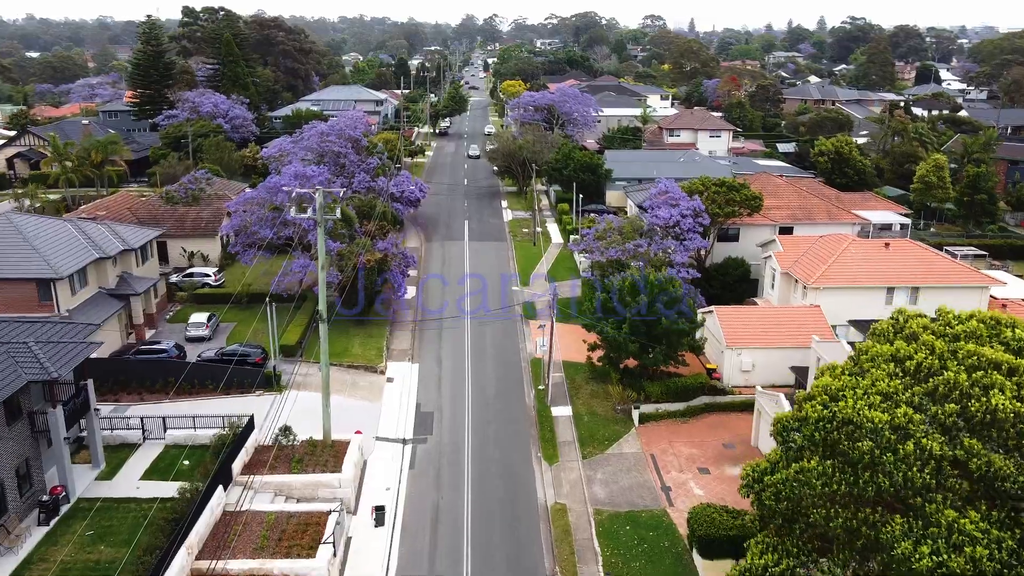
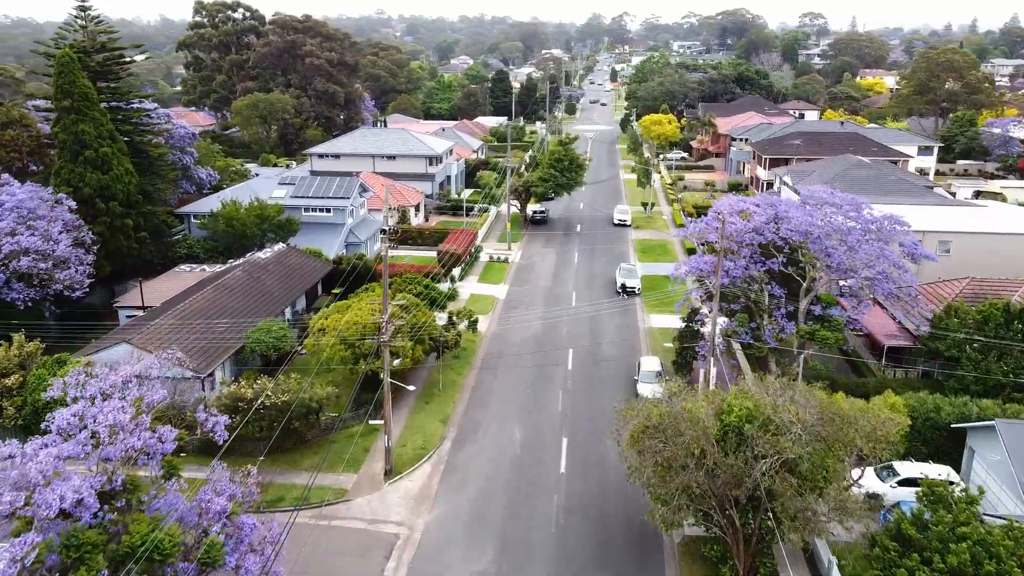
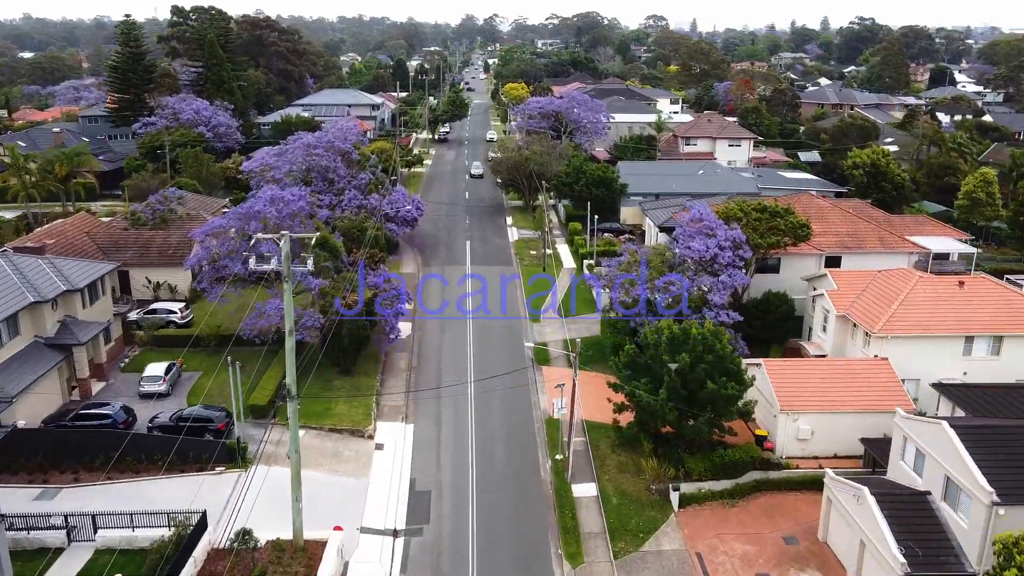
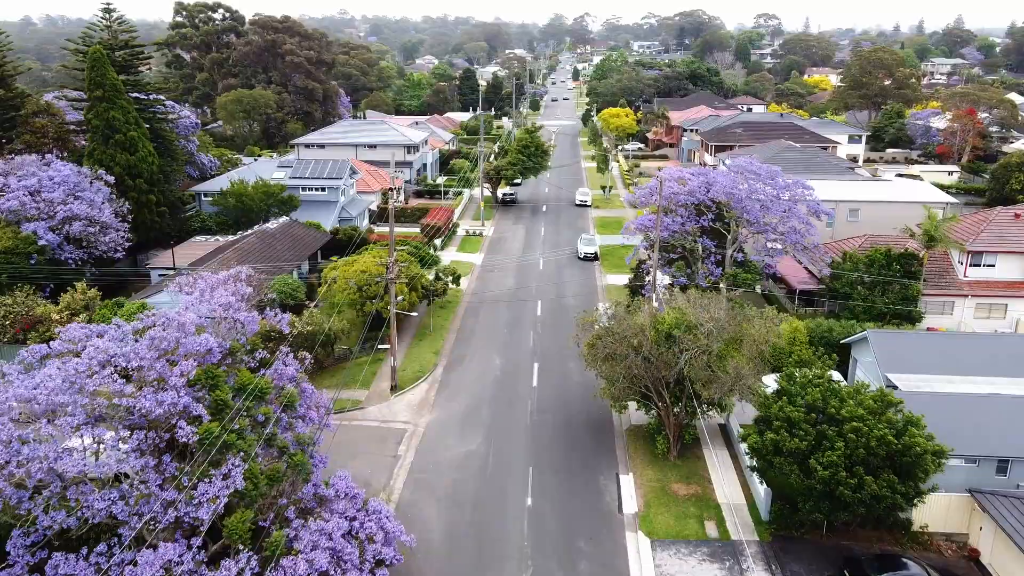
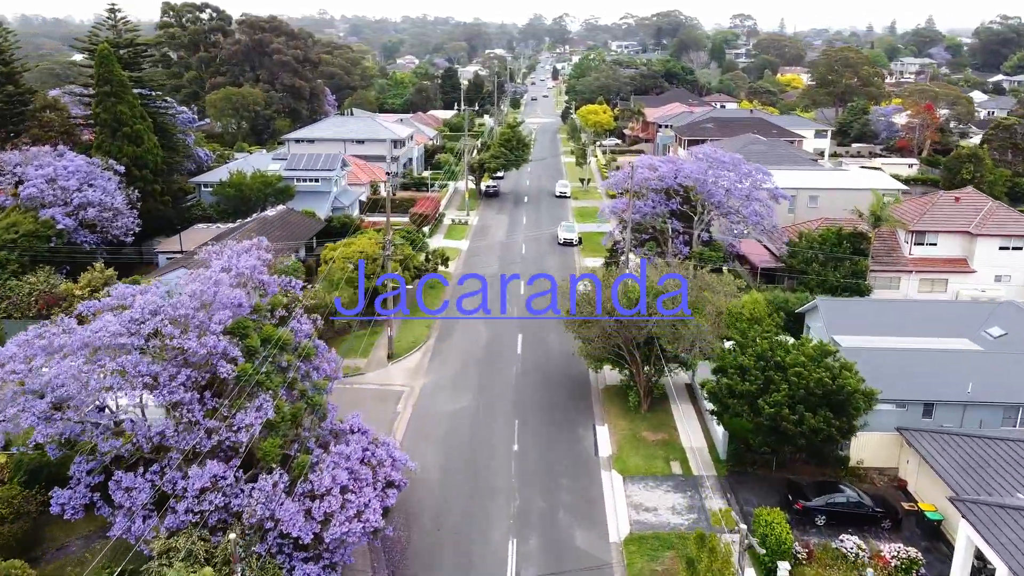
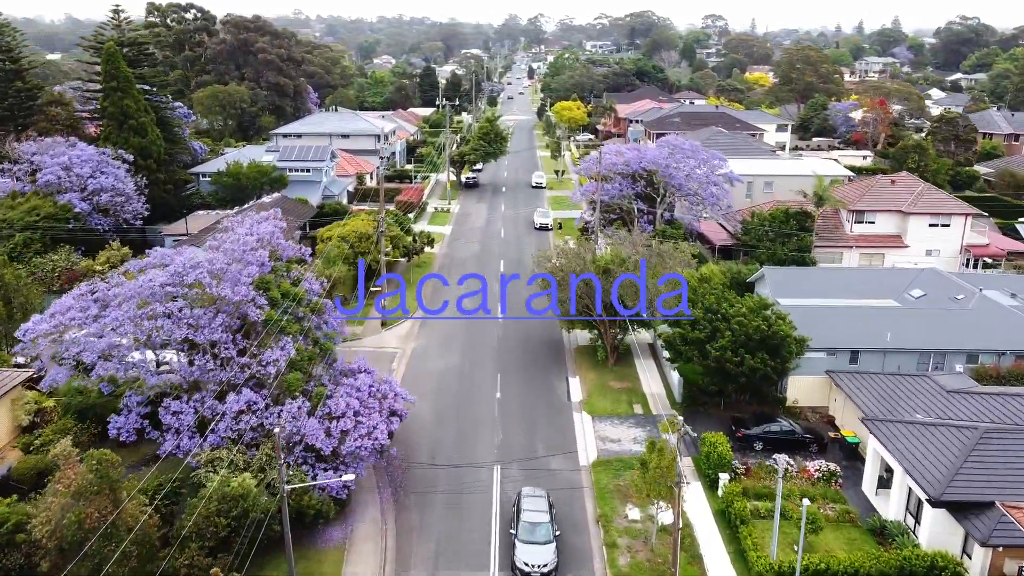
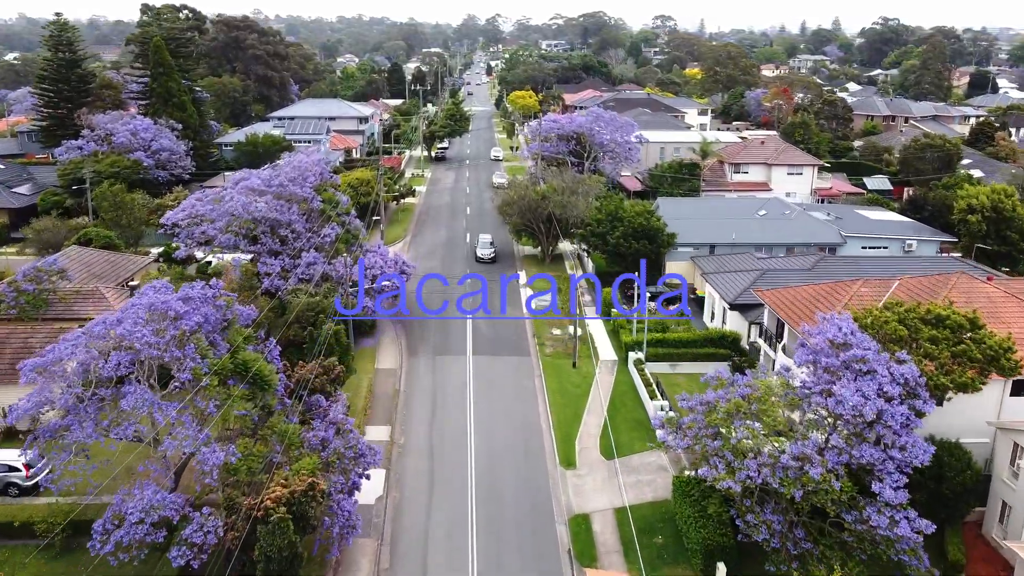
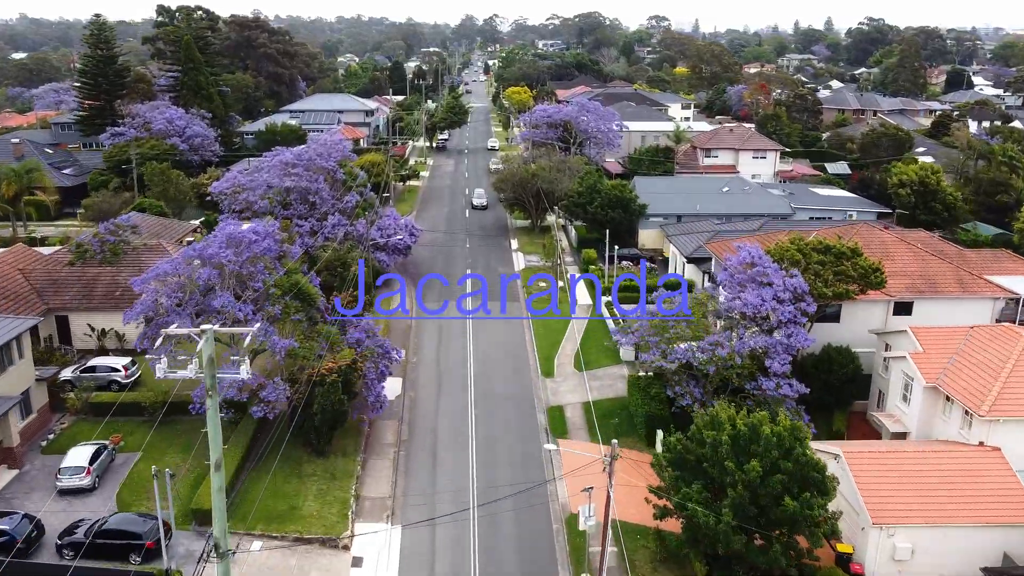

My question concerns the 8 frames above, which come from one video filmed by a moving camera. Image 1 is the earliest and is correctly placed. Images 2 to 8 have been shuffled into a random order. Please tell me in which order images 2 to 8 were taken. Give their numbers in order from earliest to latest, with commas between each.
3, 8, 7, 6, 5, 4, 2
